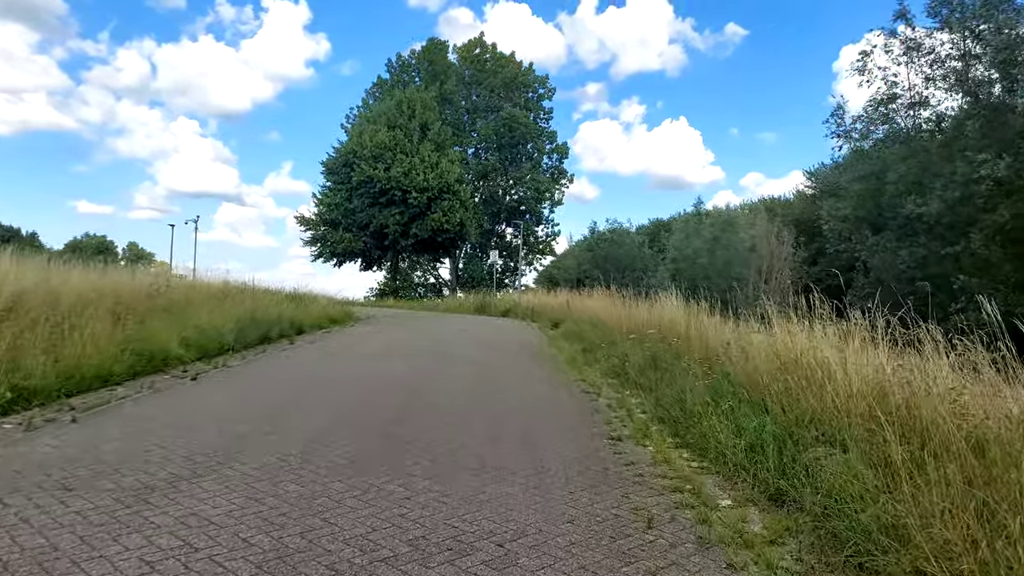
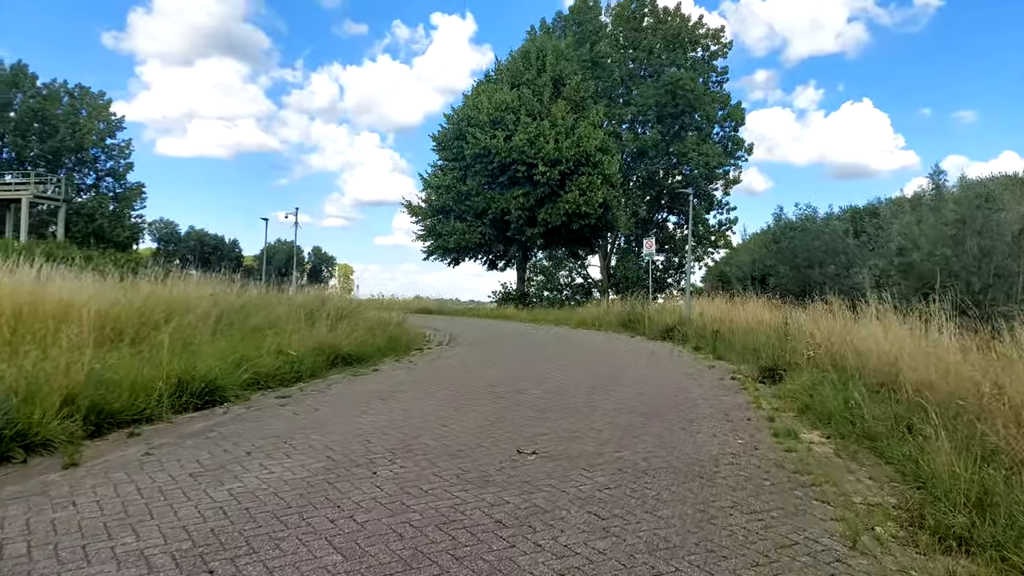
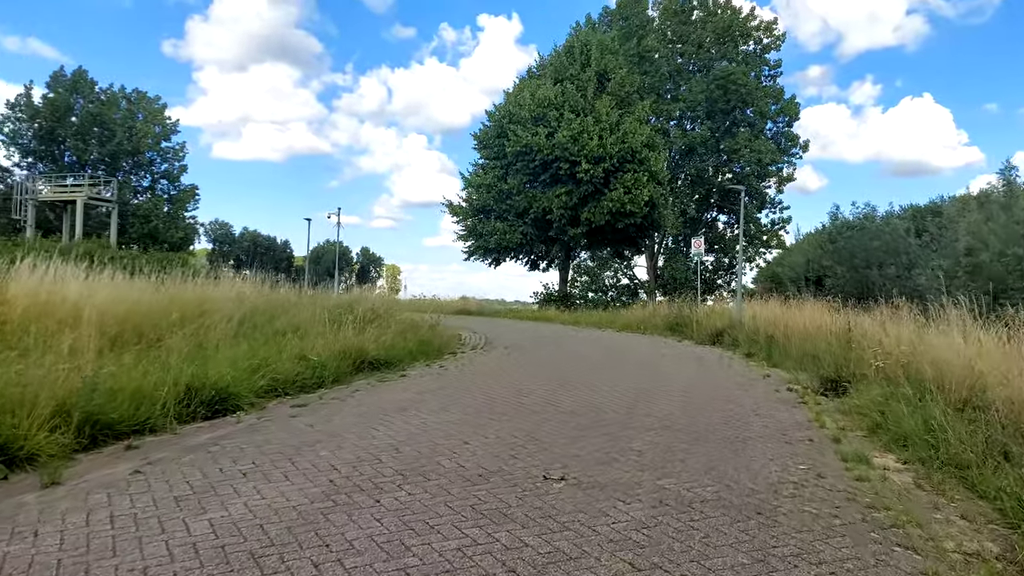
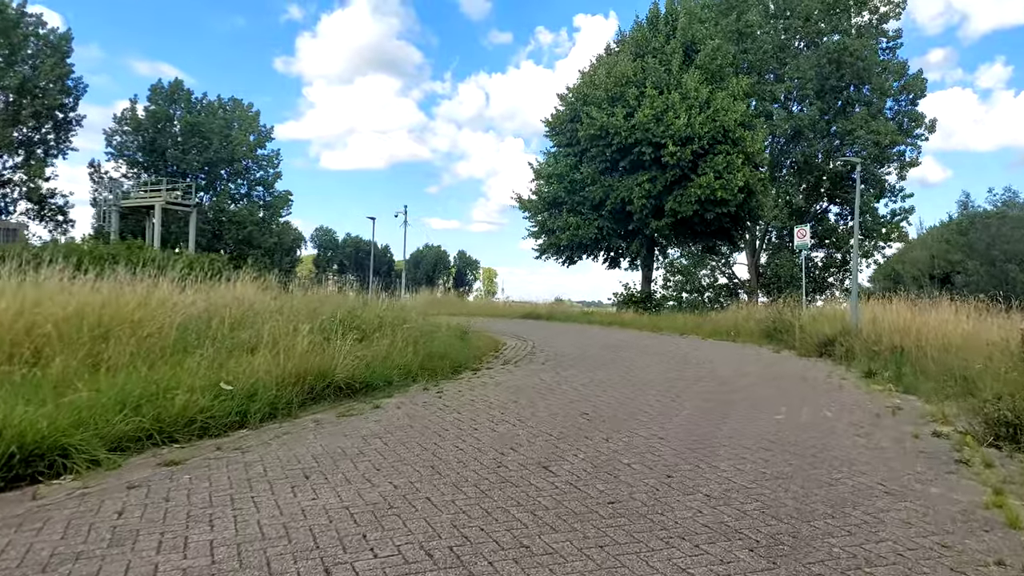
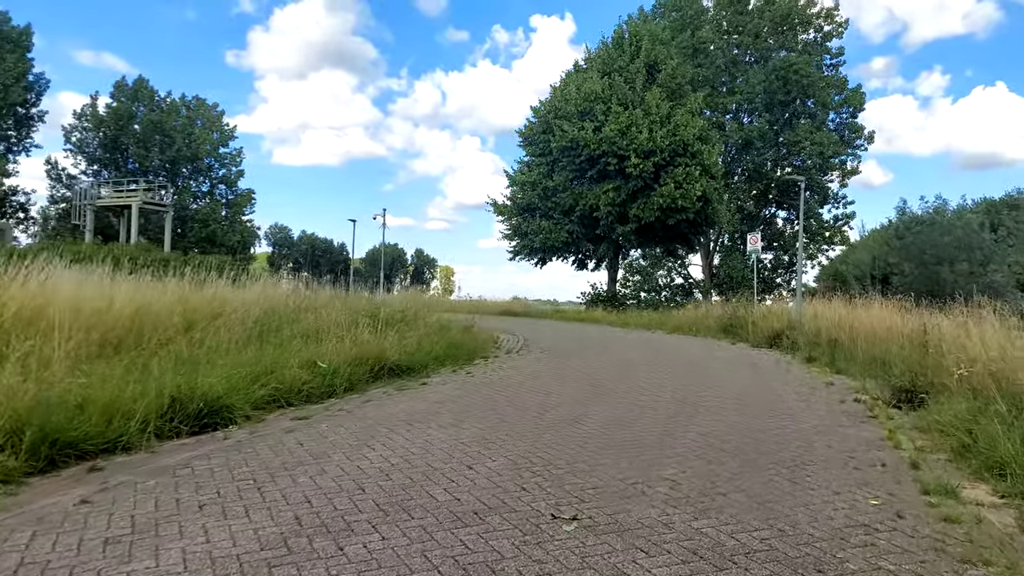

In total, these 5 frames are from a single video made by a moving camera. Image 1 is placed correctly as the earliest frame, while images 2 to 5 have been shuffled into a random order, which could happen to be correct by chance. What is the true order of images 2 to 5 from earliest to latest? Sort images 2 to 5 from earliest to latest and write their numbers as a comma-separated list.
2, 3, 5, 4
